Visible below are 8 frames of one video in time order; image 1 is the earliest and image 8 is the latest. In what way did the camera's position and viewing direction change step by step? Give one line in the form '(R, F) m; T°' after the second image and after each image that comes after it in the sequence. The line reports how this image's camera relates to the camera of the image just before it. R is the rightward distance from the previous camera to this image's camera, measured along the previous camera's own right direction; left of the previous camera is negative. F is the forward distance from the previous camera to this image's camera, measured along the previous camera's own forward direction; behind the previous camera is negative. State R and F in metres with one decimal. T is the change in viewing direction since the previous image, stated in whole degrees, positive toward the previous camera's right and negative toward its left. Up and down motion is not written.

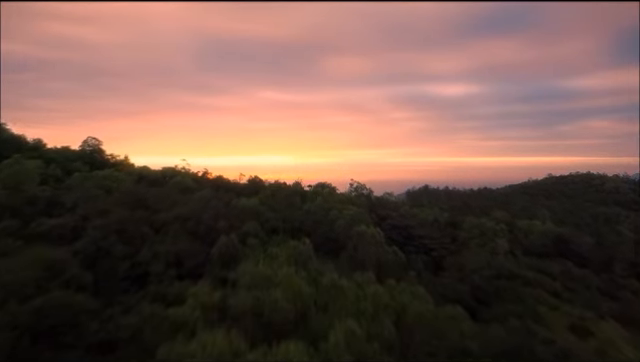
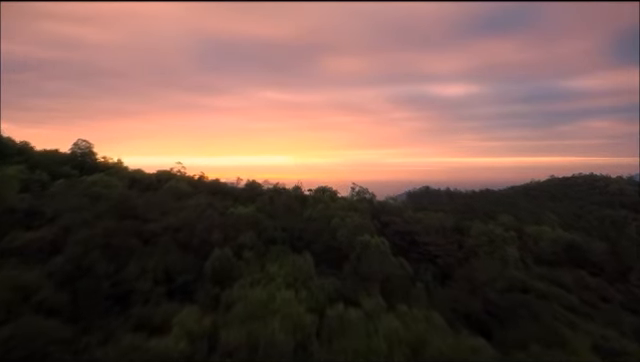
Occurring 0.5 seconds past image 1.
(0.0, +0.5) m; 0°
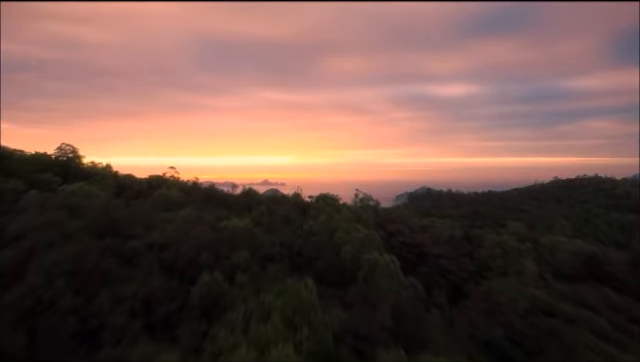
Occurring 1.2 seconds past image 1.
(0.0, +0.7) m; 0°
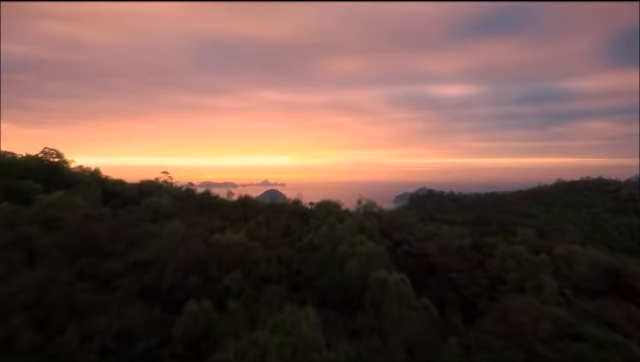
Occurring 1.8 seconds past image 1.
(0.0, +0.6) m; 0°
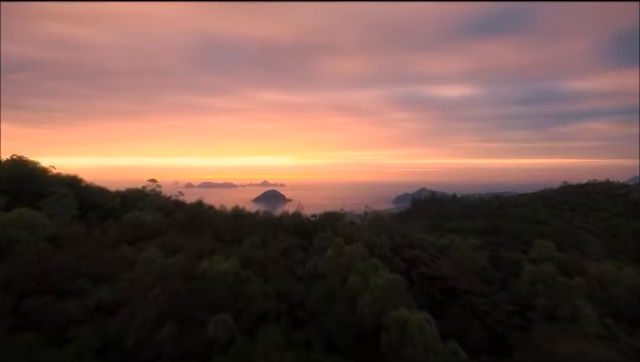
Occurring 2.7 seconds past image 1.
(-0.1, +1.0) m; 0°
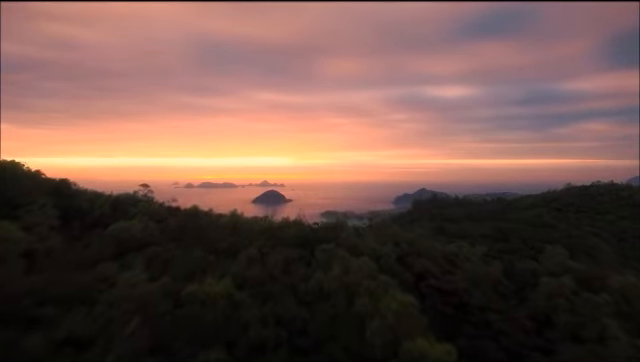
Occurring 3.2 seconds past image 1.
(0.0, +0.6) m; 0°
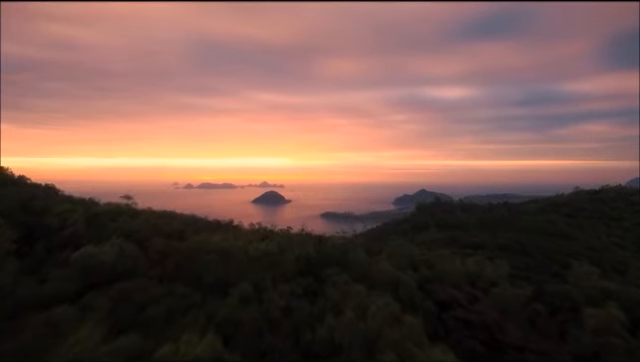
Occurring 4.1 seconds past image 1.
(-0.2, +0.5) m; 0°
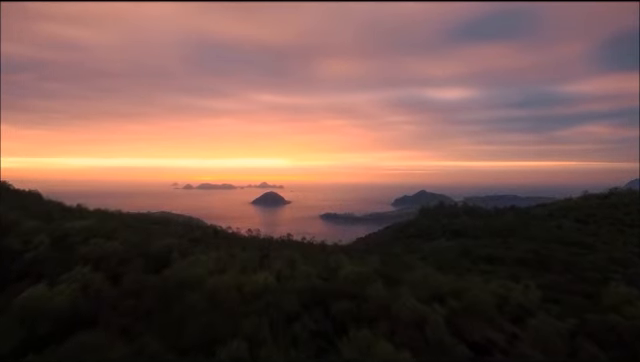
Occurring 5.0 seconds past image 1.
(-0.1, +1.0) m; 0°
